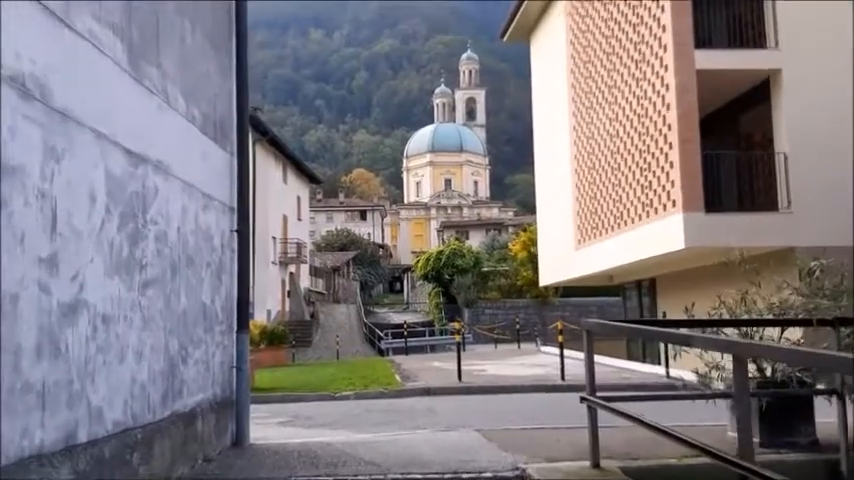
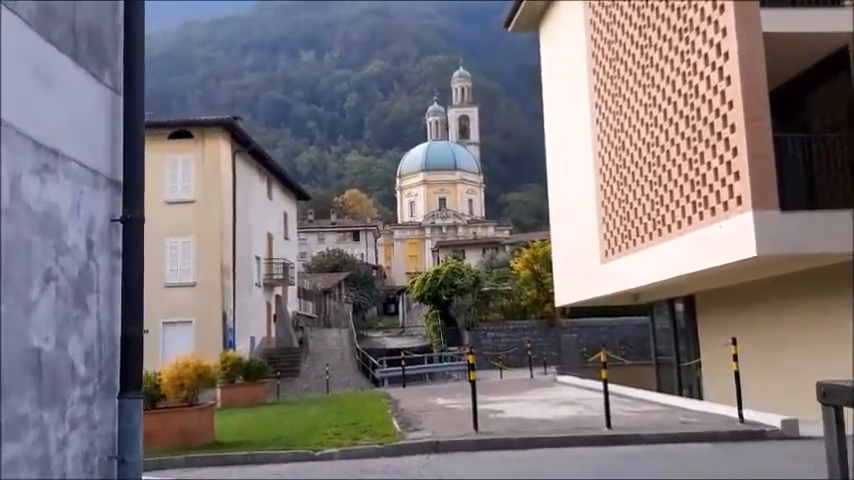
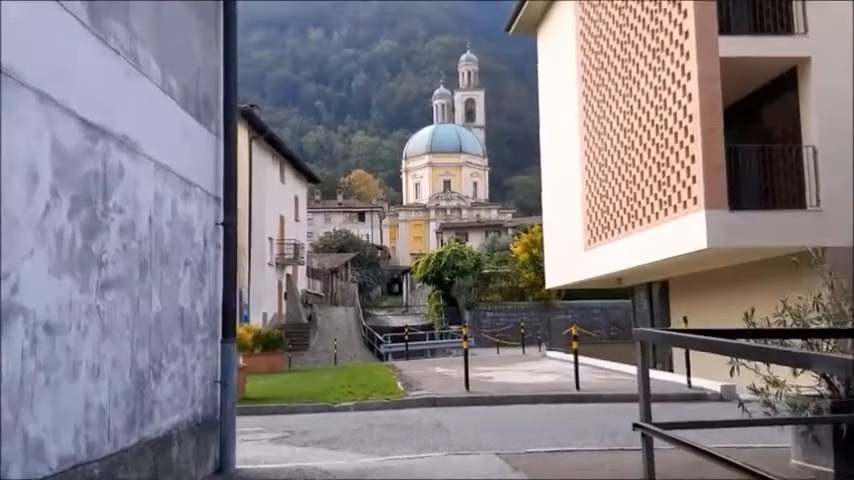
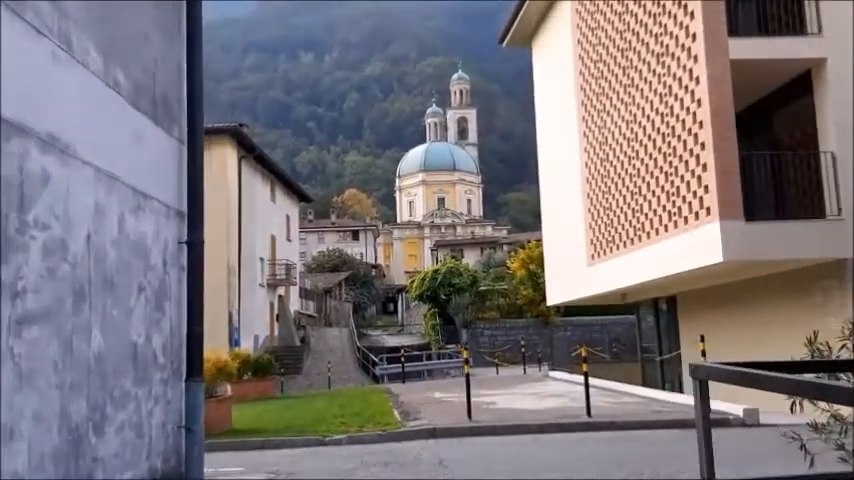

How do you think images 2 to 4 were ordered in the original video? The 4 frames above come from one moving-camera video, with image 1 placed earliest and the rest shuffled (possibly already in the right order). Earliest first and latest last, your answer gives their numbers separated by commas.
3, 4, 2
